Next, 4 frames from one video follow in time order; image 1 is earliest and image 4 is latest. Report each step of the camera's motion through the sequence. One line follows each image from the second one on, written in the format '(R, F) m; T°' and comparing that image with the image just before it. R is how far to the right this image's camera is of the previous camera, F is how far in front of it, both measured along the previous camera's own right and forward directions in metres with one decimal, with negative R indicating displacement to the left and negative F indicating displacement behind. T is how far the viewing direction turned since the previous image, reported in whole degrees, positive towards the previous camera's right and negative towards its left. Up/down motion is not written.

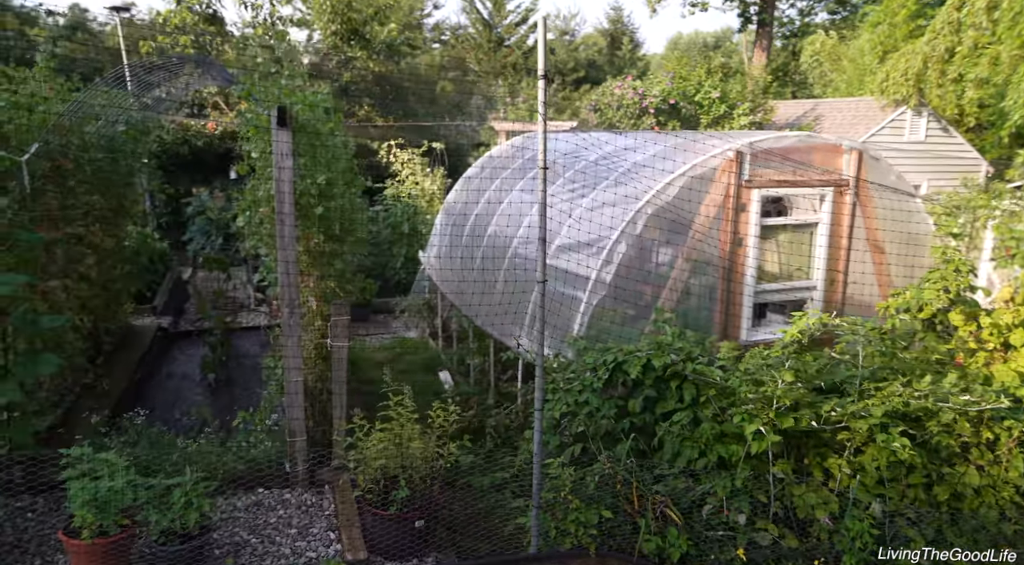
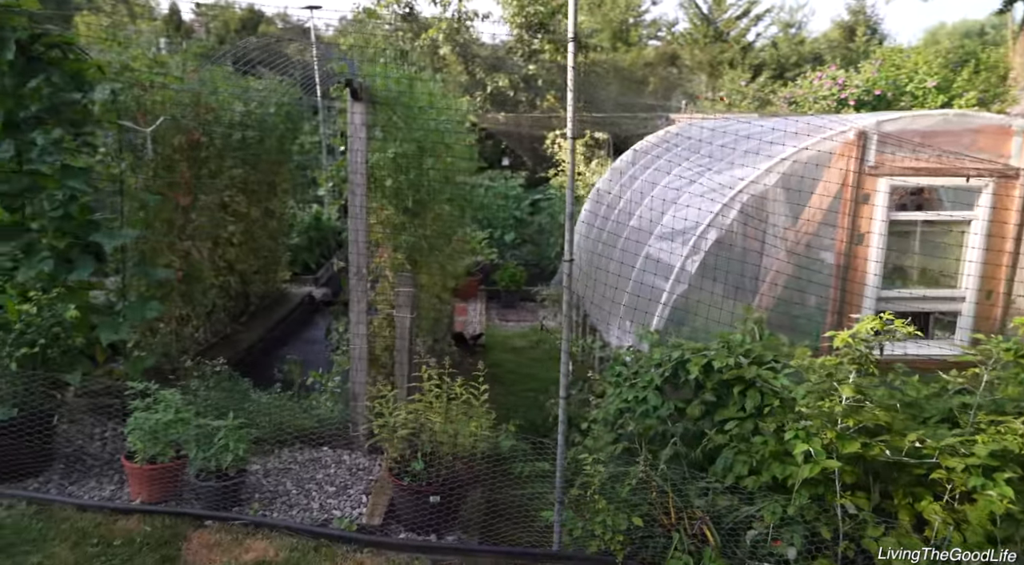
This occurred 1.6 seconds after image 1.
(+0.8, +0.3) m; -17°
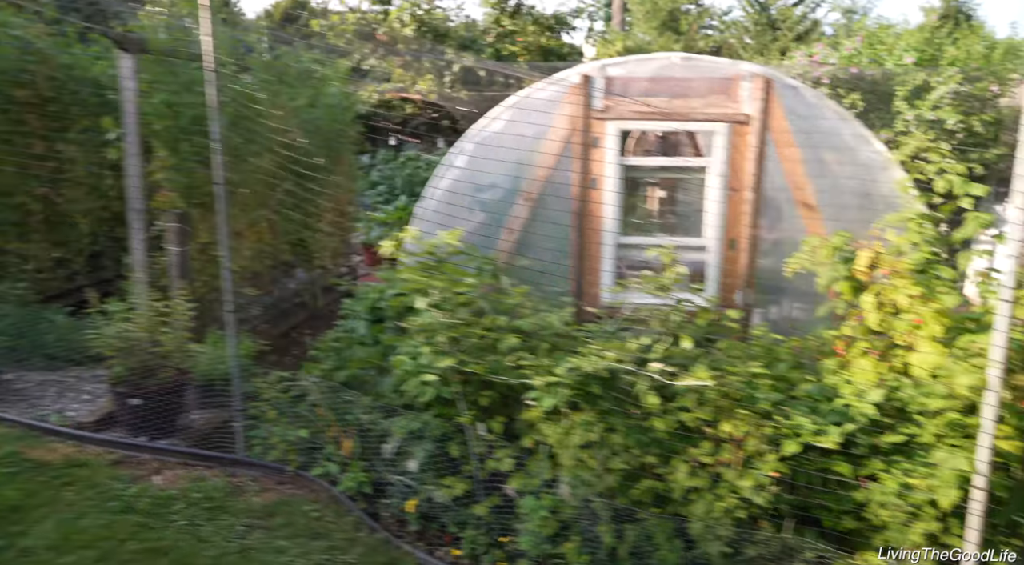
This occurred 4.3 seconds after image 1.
(+2.0, -0.1) m; -8°
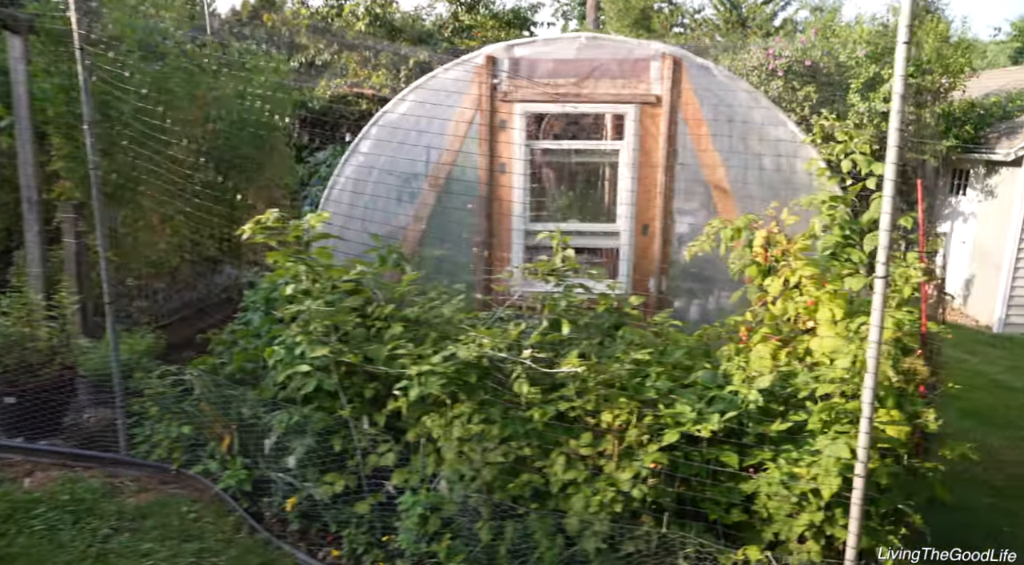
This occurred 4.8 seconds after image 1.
(+0.4, +0.2) m; +1°
